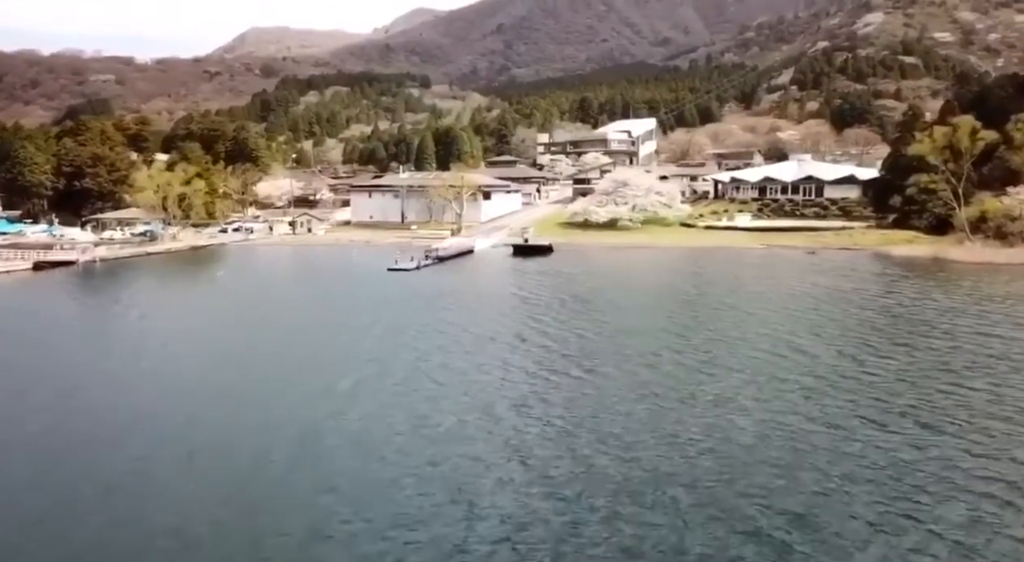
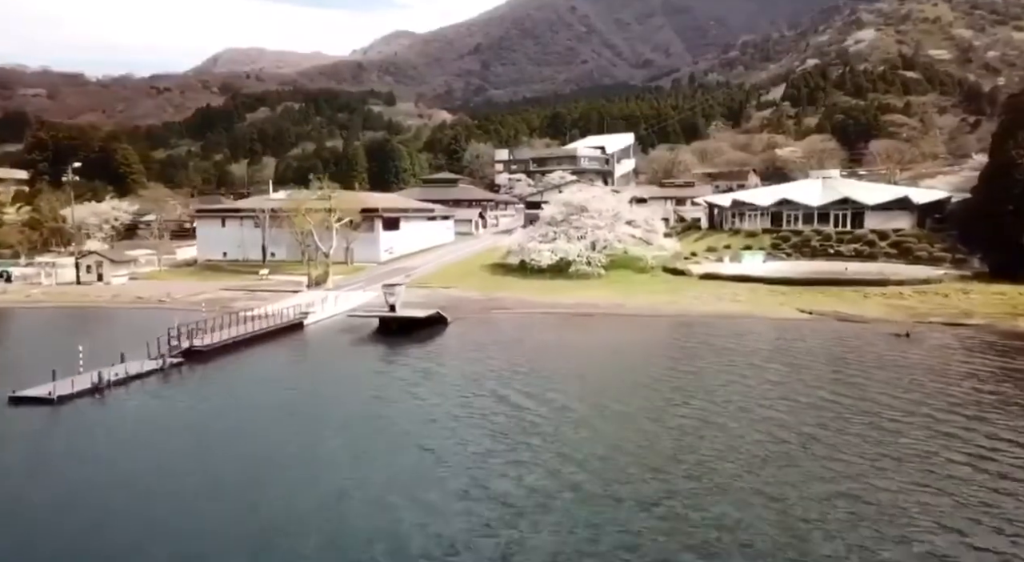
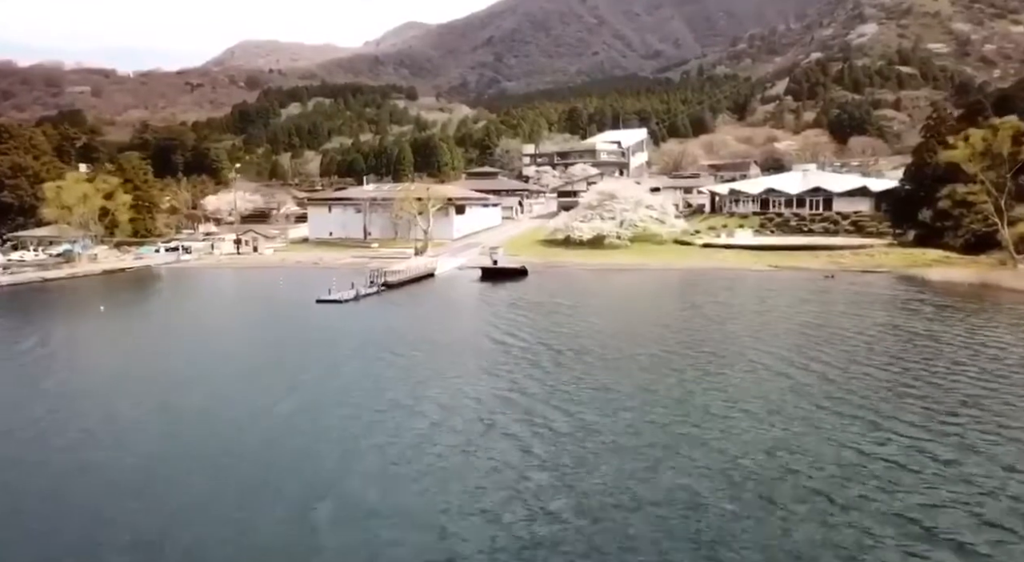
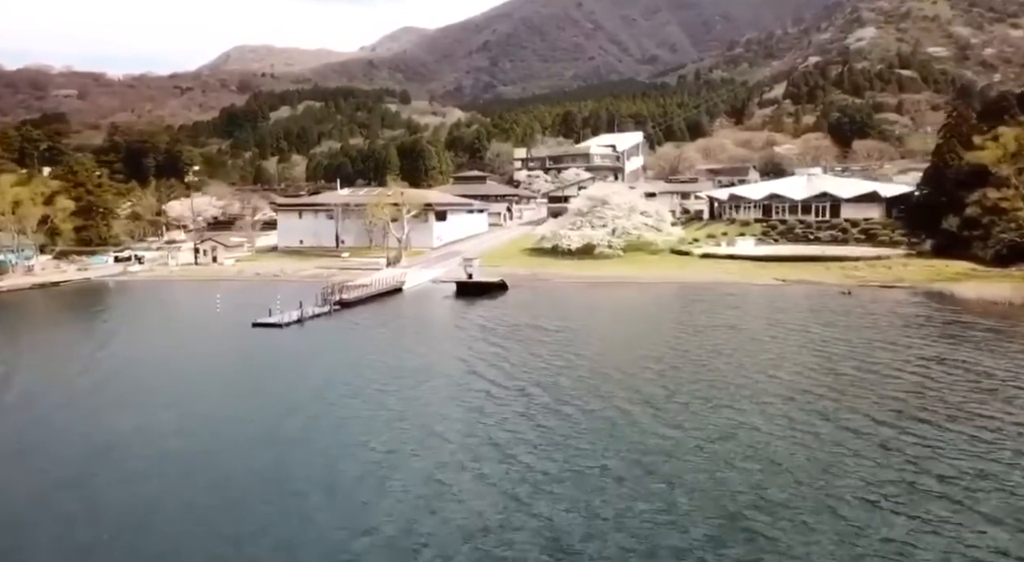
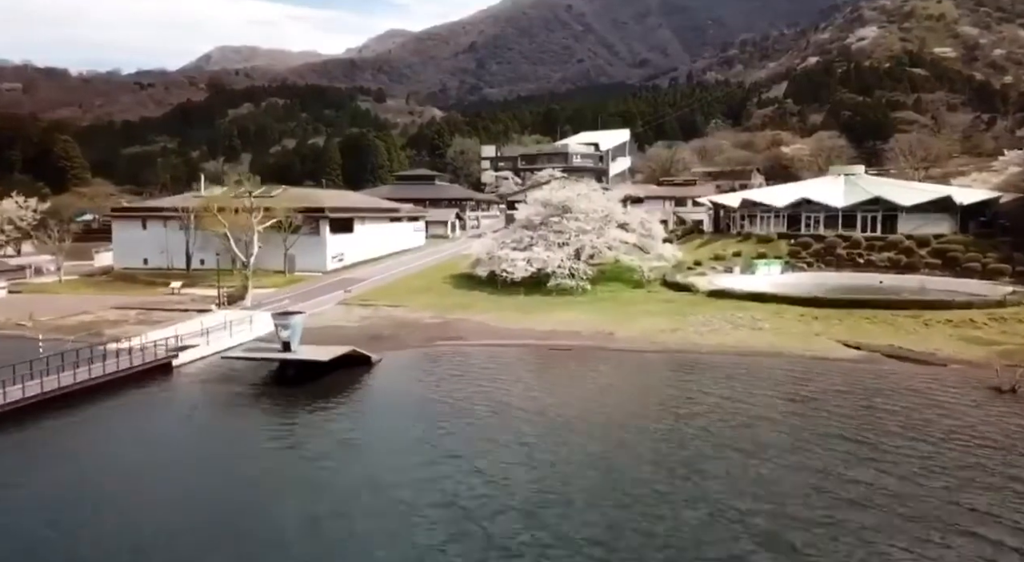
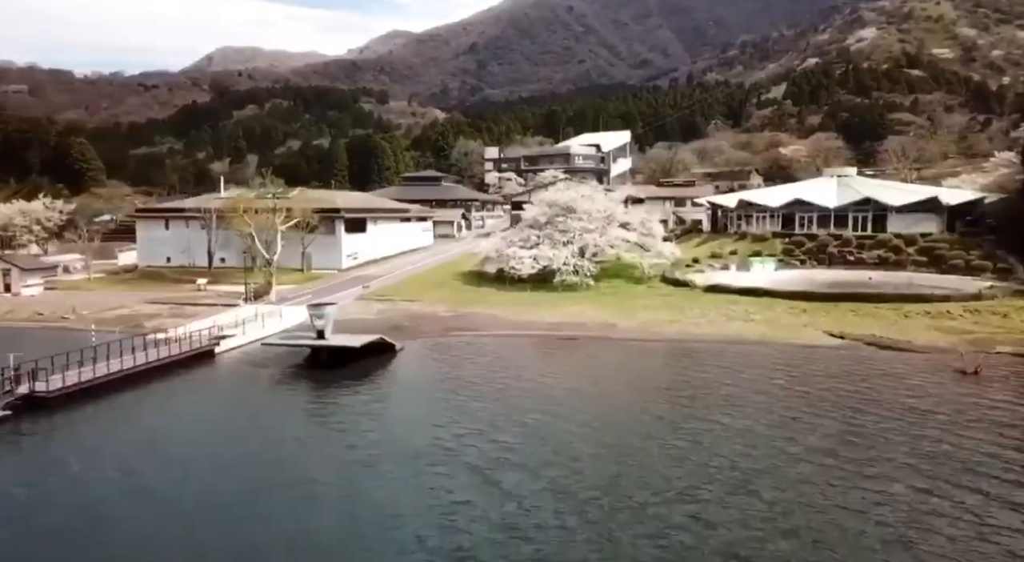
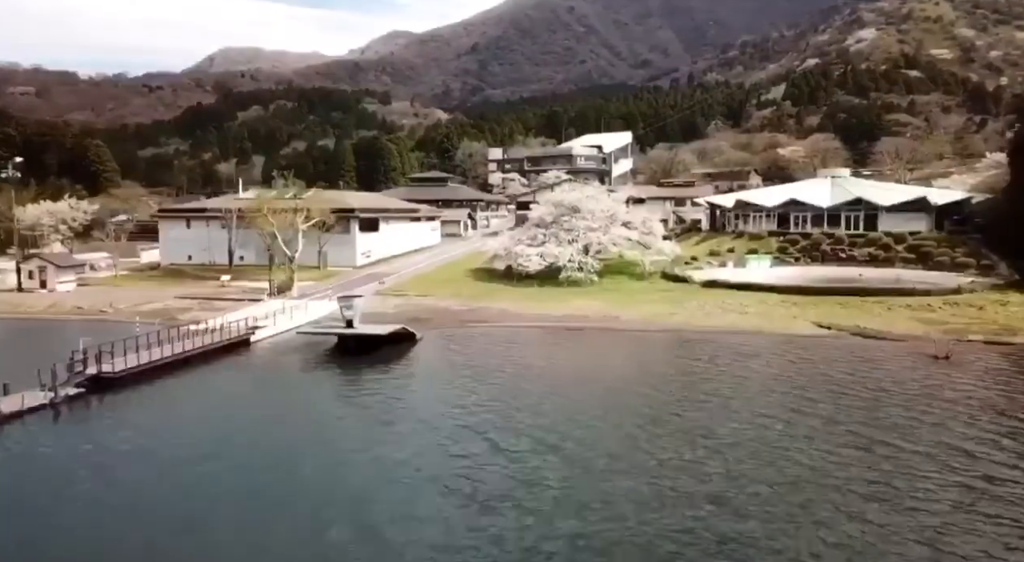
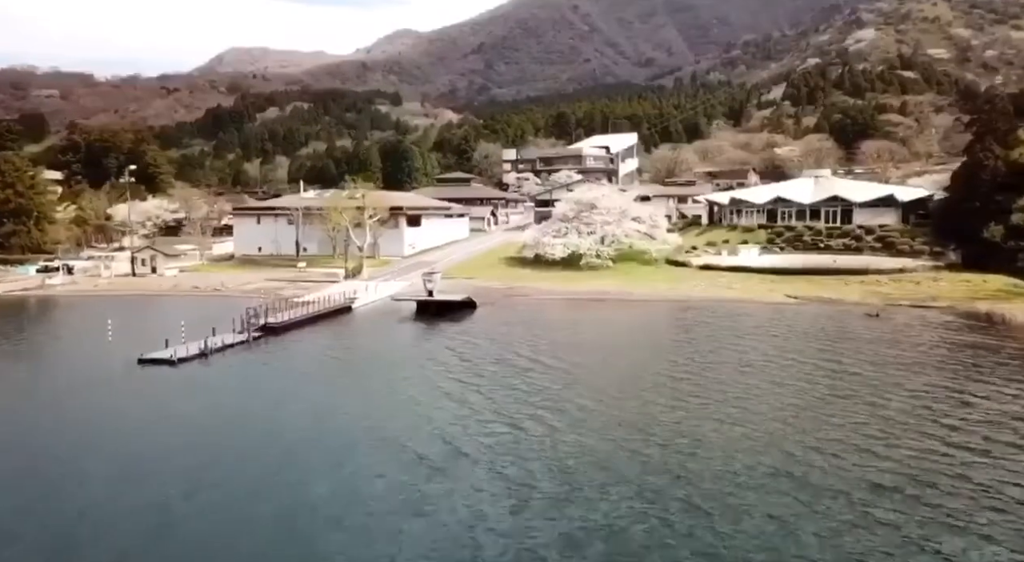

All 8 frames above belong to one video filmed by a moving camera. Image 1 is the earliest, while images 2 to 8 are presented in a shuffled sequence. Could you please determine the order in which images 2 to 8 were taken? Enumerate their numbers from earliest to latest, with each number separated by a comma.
3, 4, 8, 2, 7, 6, 5
